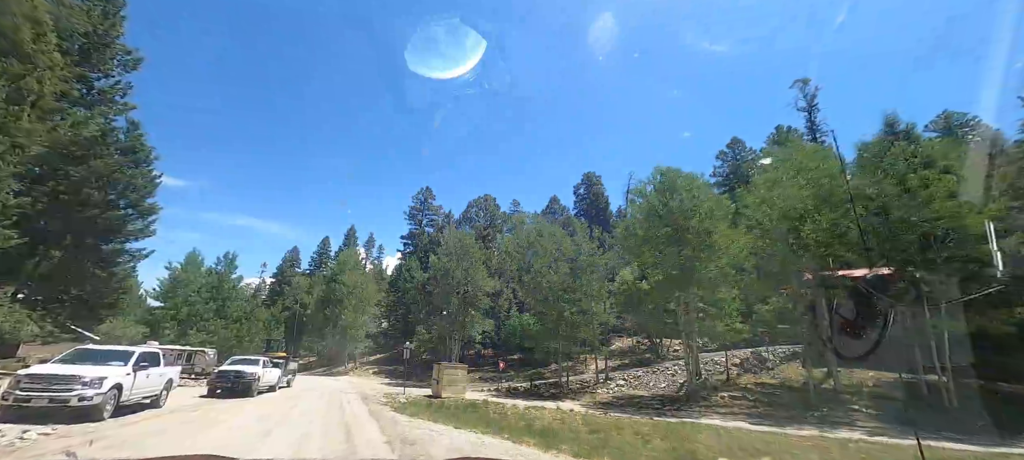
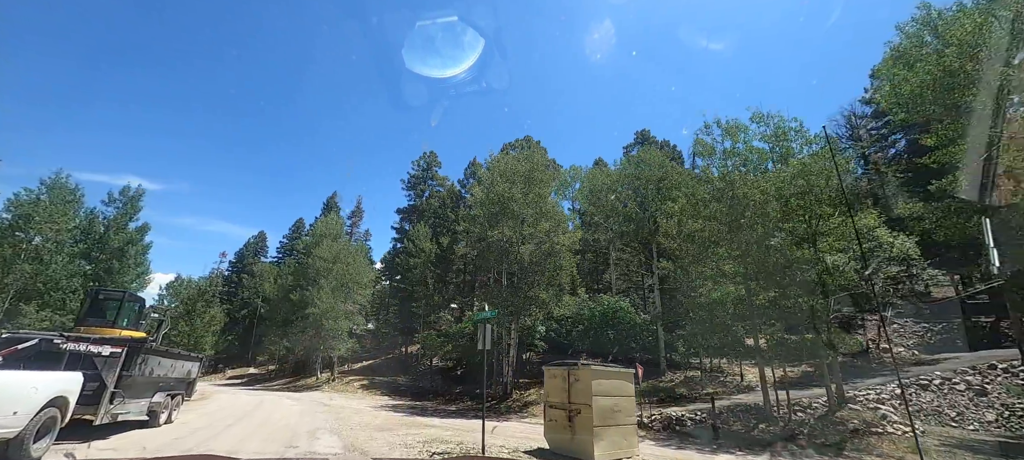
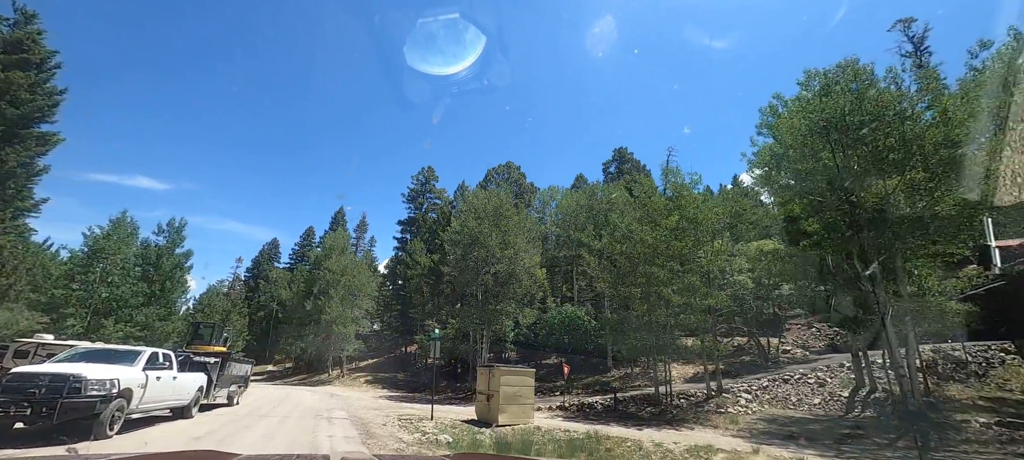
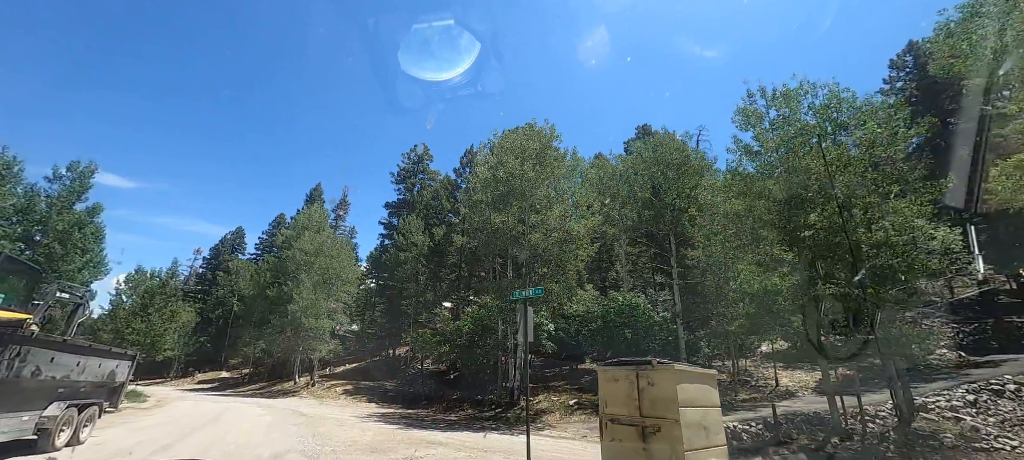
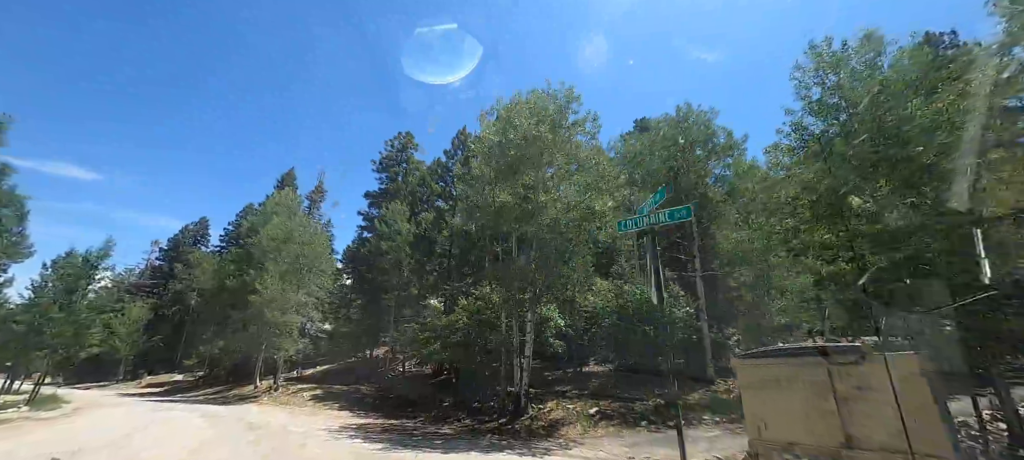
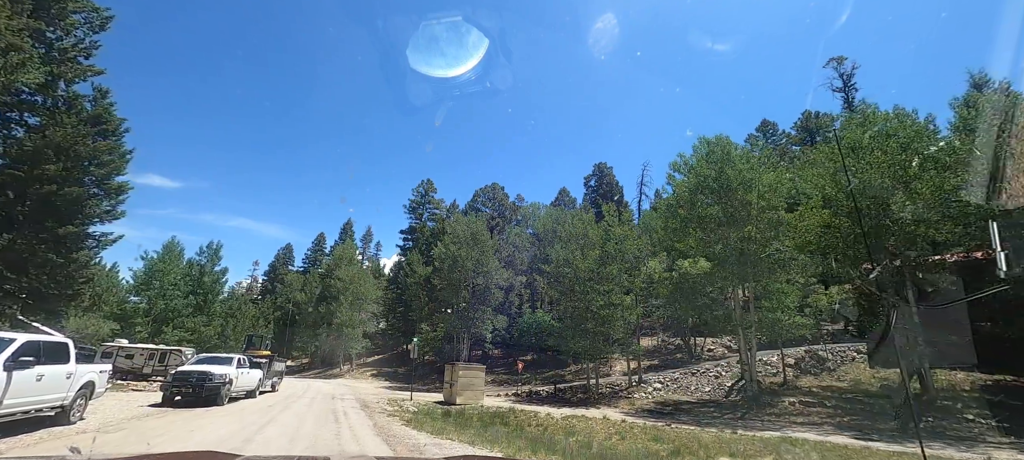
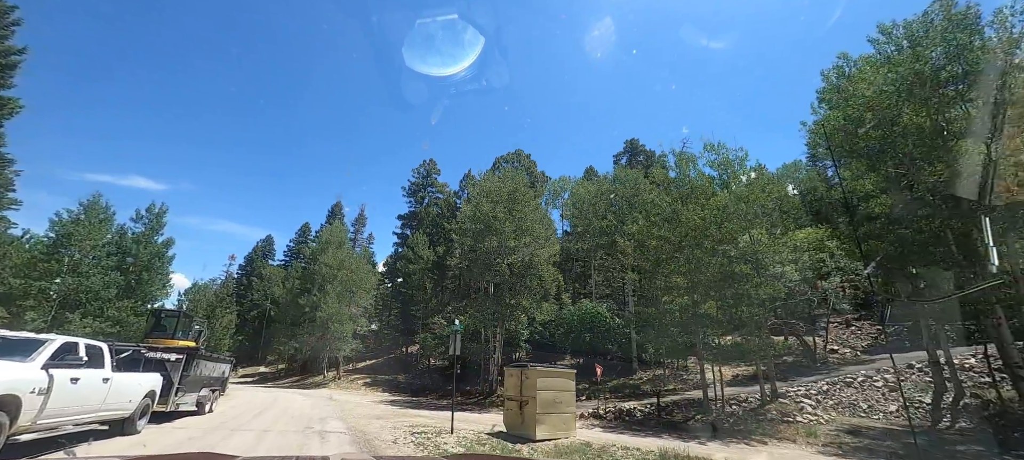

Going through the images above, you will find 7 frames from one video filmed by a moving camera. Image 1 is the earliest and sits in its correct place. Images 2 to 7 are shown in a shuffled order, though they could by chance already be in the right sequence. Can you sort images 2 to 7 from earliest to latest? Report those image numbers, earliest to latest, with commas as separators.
6, 3, 7, 2, 4, 5
